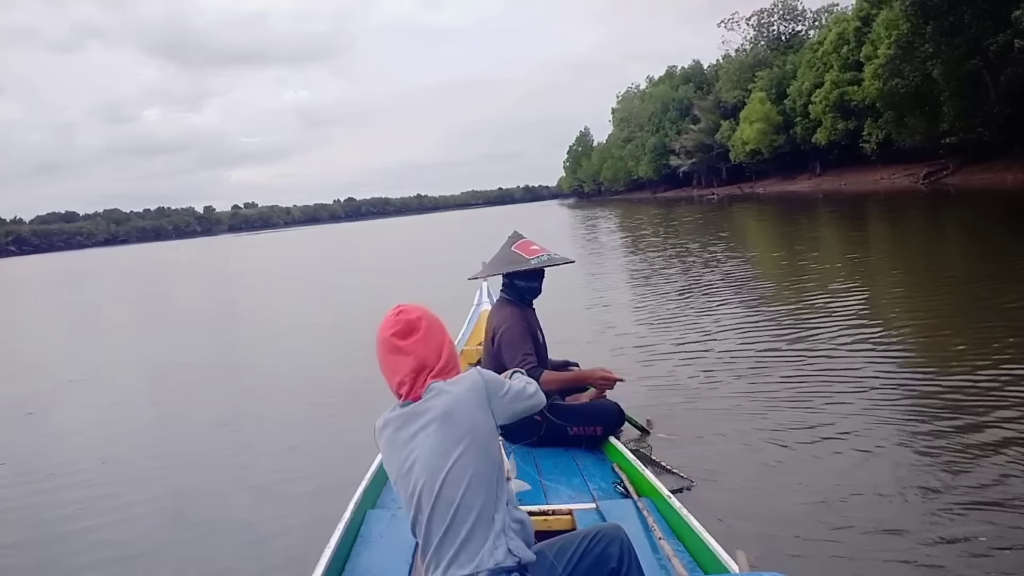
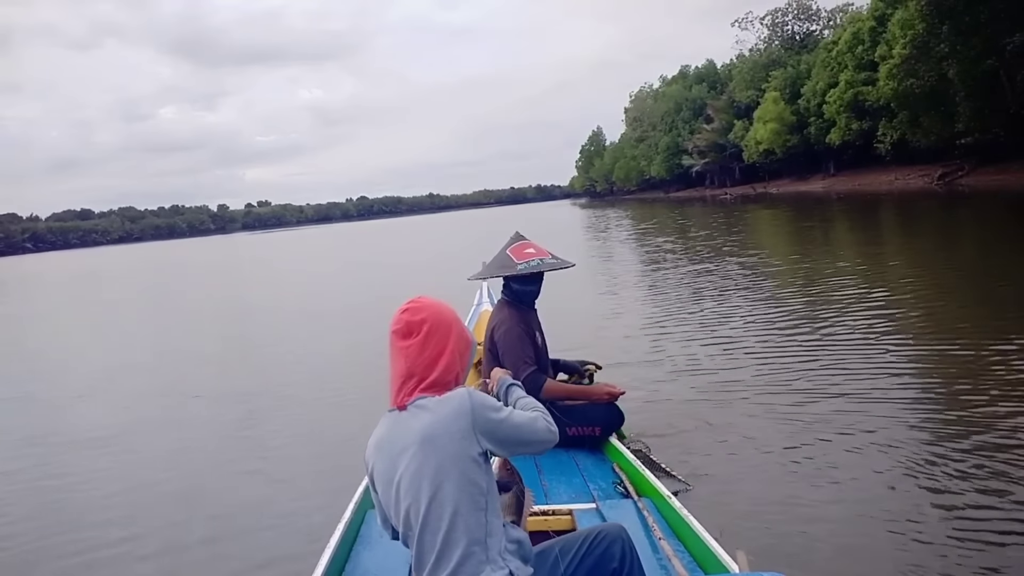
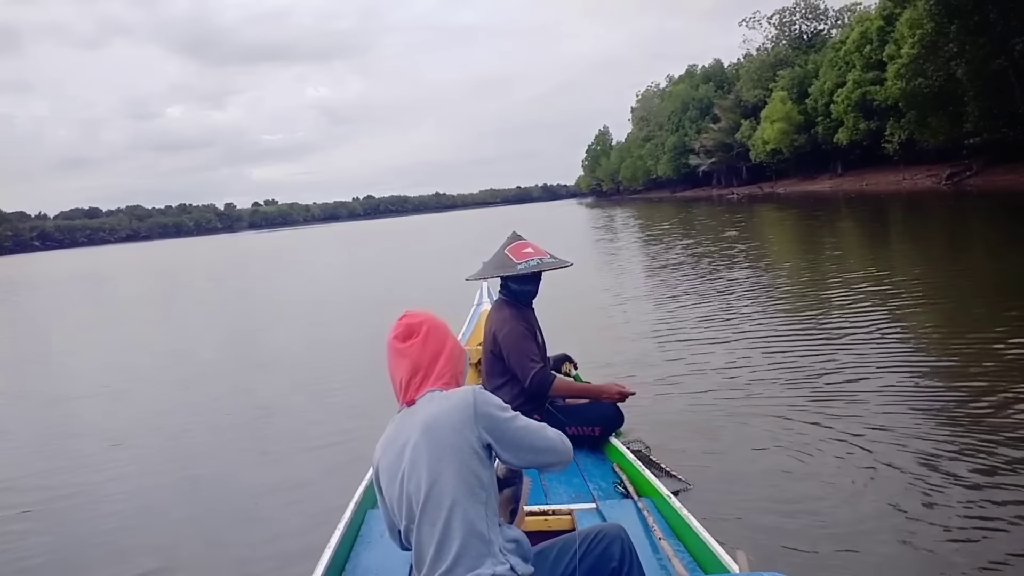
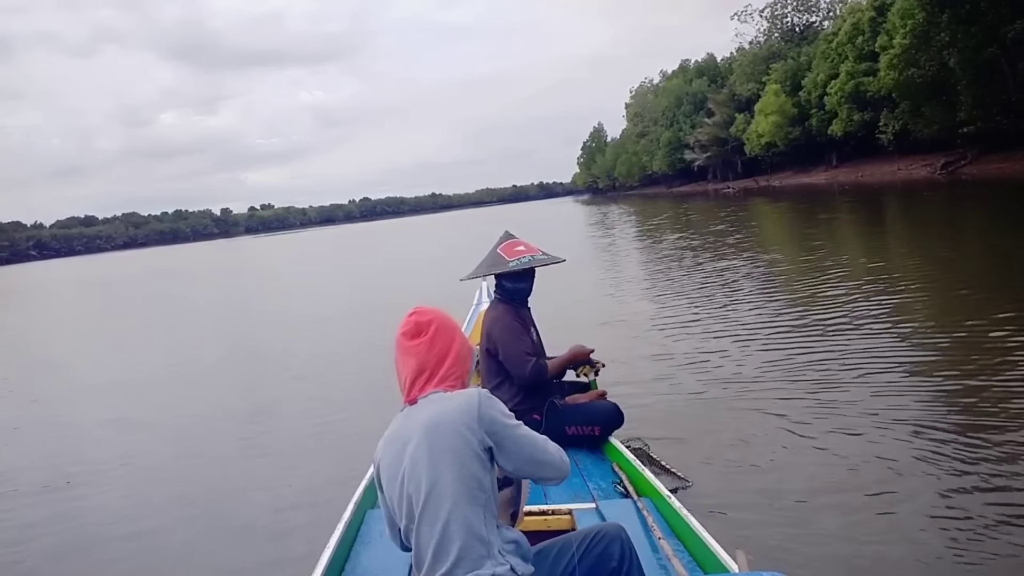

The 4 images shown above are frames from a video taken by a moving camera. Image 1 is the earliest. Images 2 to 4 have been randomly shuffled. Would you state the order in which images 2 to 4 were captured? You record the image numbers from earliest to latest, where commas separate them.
2, 4, 3
